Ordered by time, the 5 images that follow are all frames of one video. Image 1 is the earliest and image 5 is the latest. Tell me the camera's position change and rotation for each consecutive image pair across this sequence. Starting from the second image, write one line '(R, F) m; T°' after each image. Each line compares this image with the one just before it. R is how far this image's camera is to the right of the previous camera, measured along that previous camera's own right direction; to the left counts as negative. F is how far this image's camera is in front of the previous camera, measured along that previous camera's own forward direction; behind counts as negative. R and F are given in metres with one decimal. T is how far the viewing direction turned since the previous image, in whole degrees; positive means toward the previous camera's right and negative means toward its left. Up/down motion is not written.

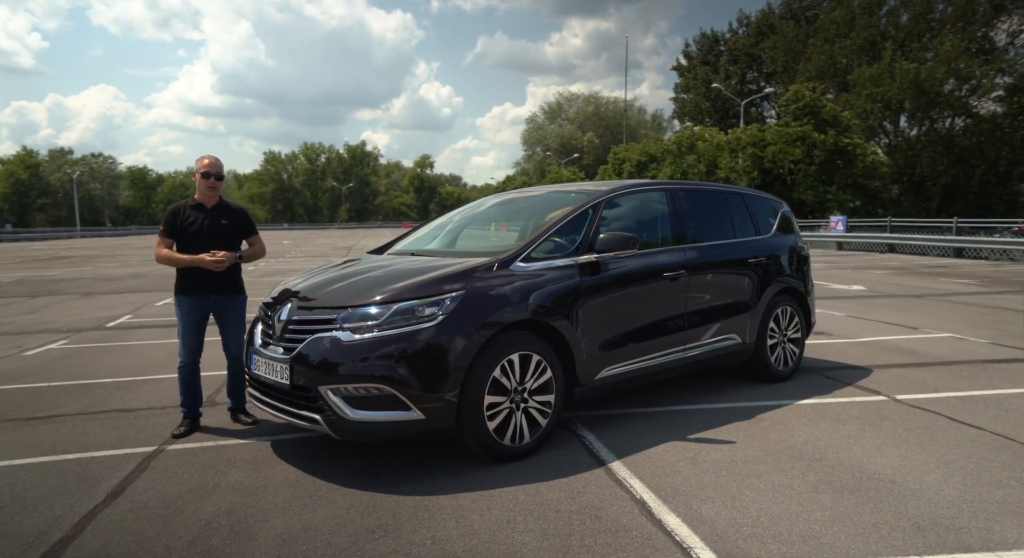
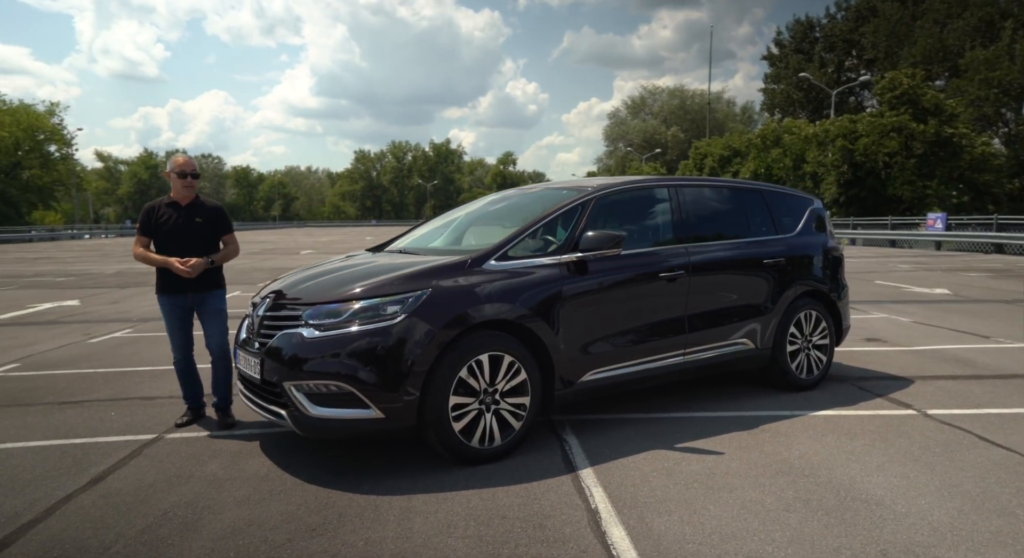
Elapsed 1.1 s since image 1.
(+0.5, +0.1) m; -6°
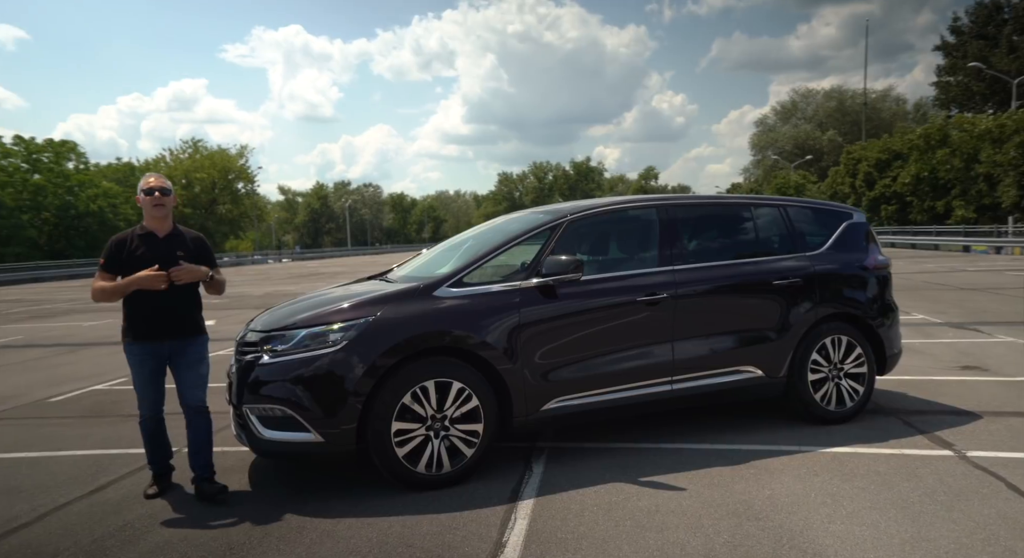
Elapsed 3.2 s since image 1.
(+0.9, 0.0) m; -10°
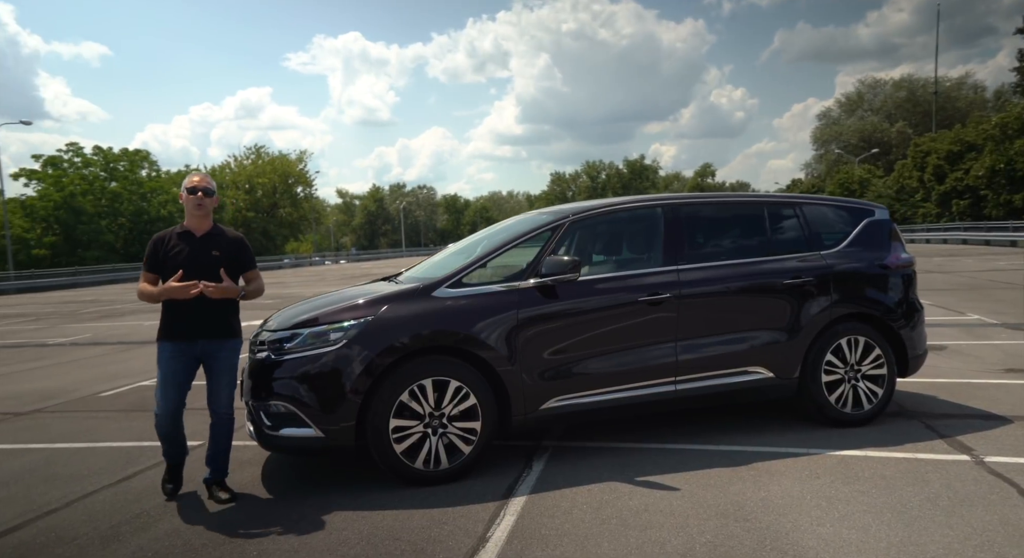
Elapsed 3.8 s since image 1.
(+0.3, -0.1) m; -4°
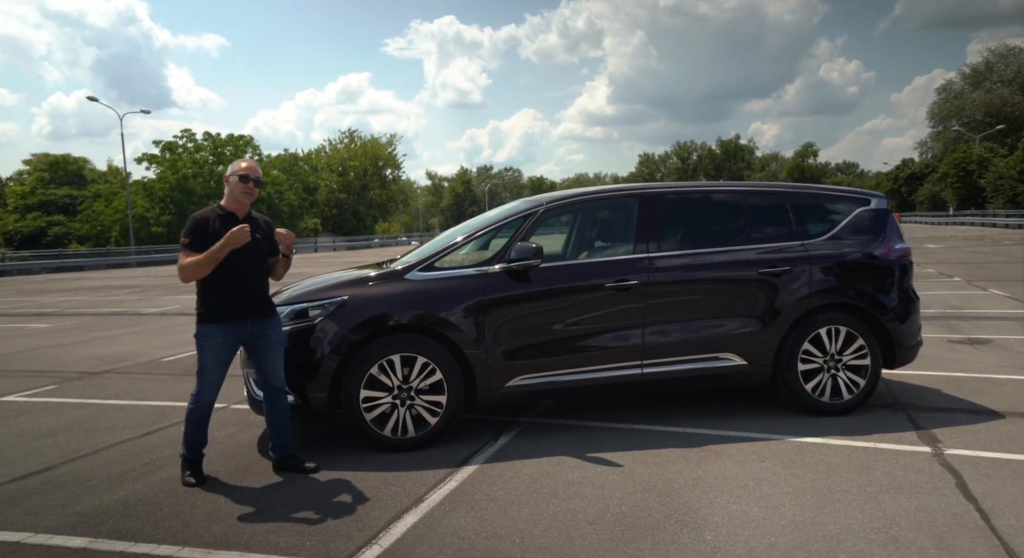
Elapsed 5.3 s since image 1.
(+0.6, -0.3) m; -6°
